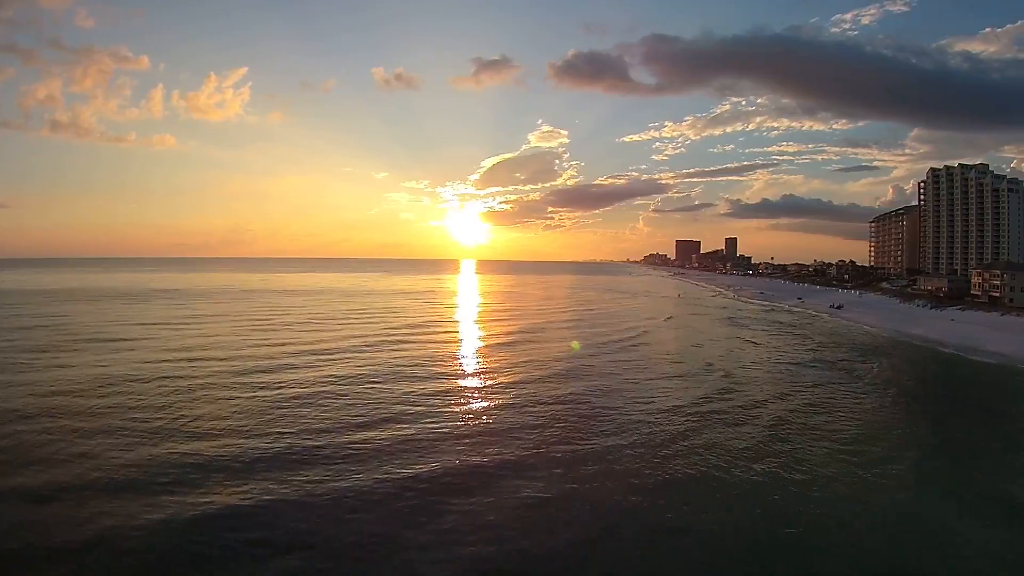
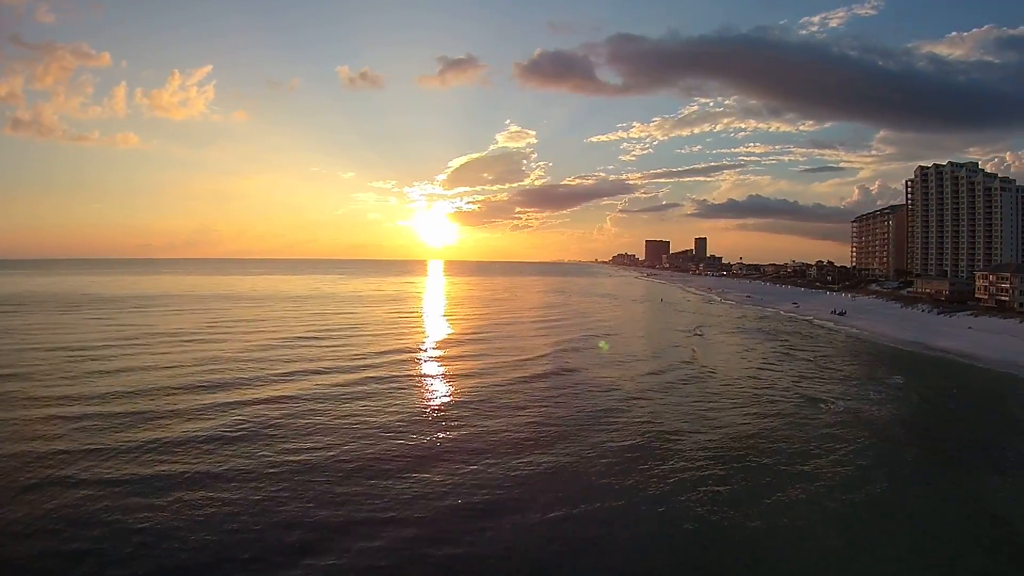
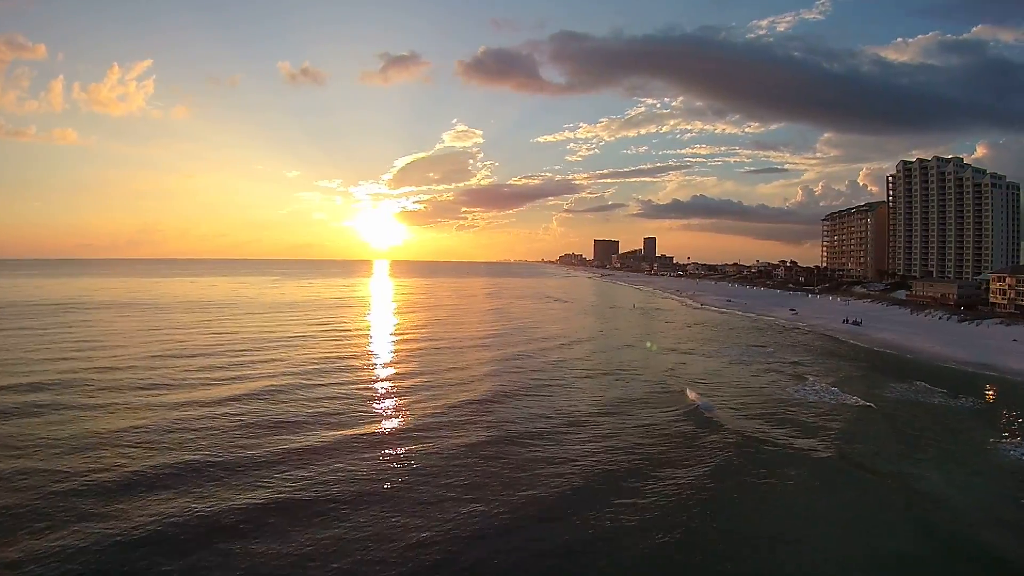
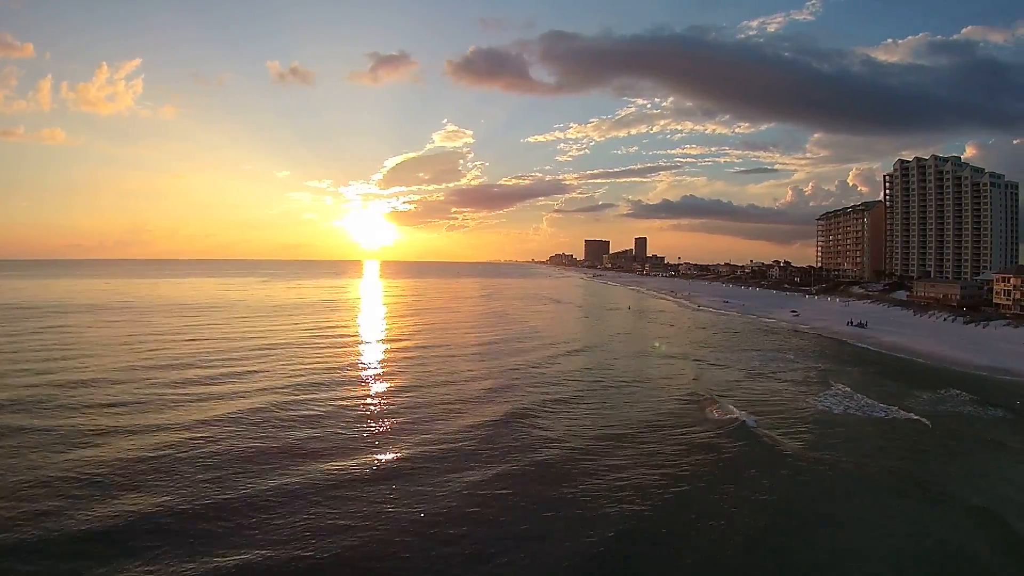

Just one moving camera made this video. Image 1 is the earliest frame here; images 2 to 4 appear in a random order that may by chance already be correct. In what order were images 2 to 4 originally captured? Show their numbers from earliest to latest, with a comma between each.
2, 3, 4
